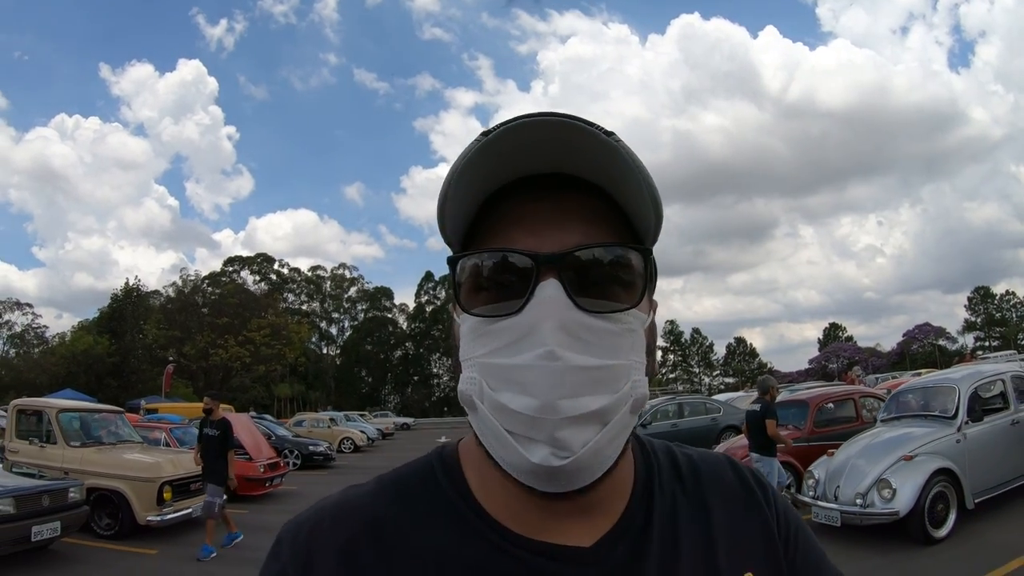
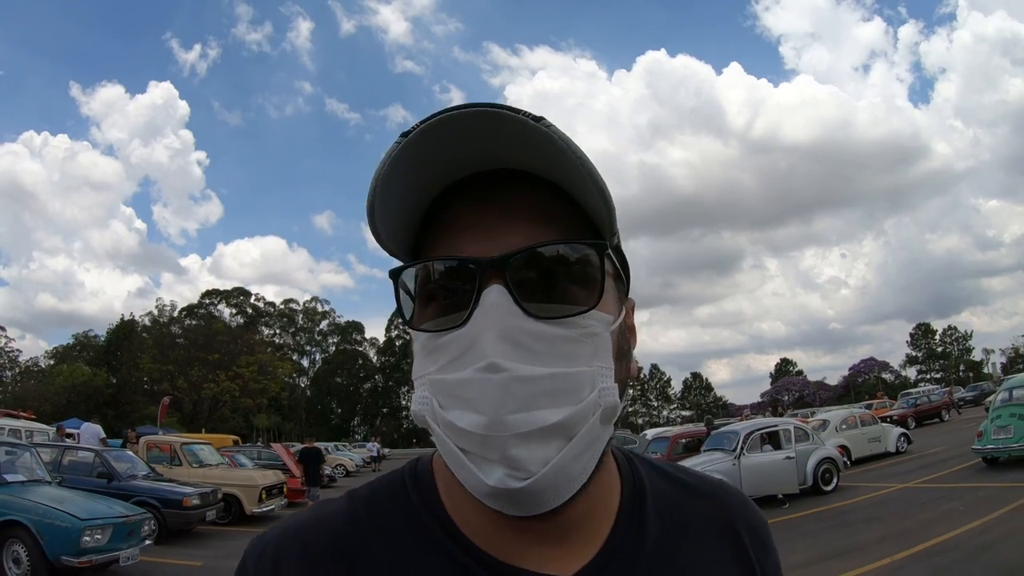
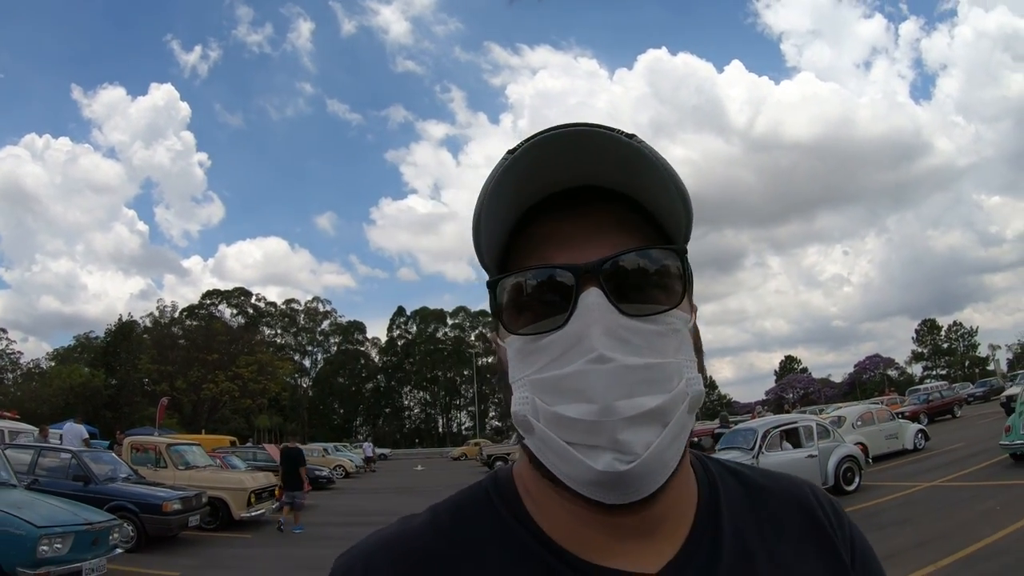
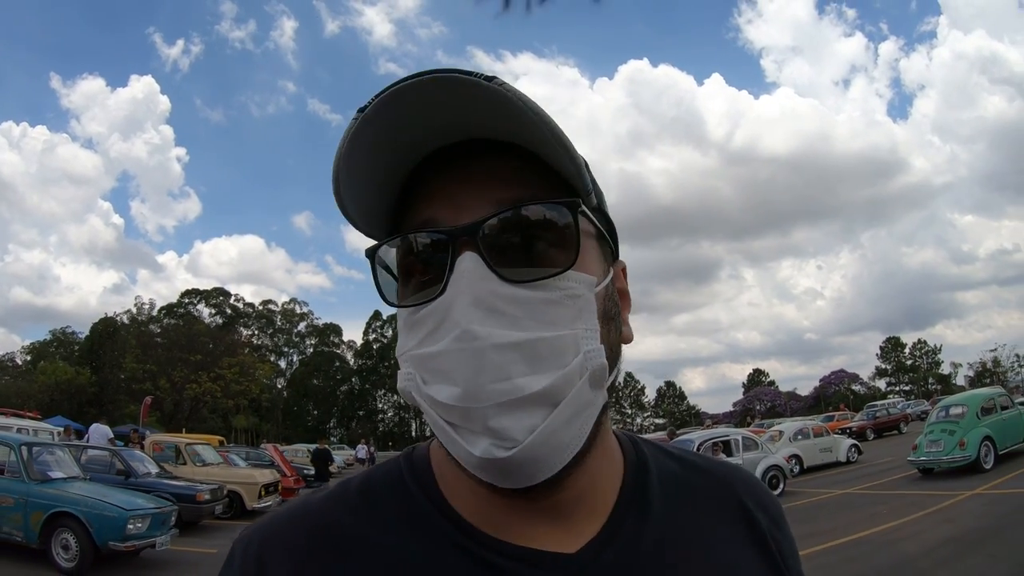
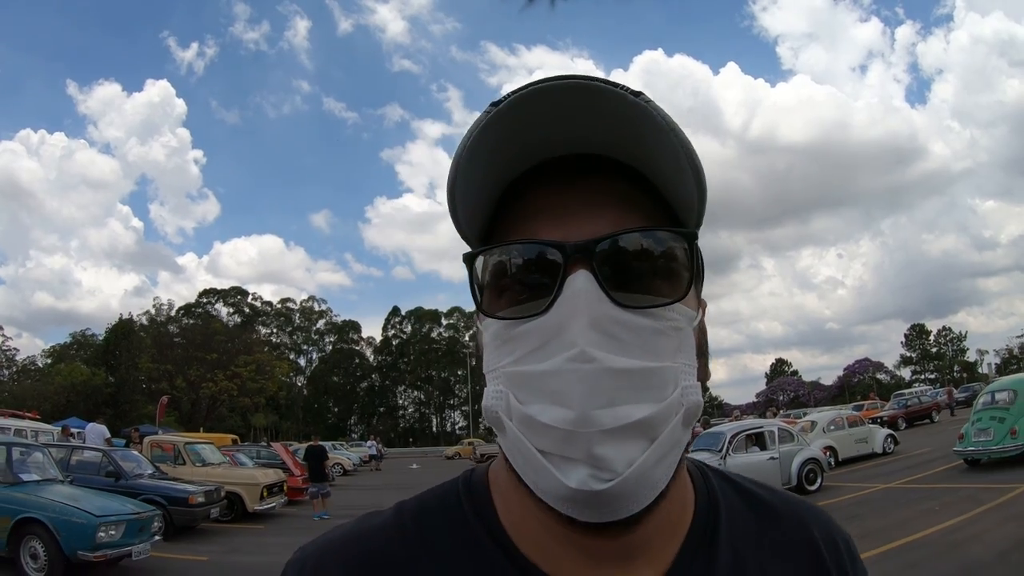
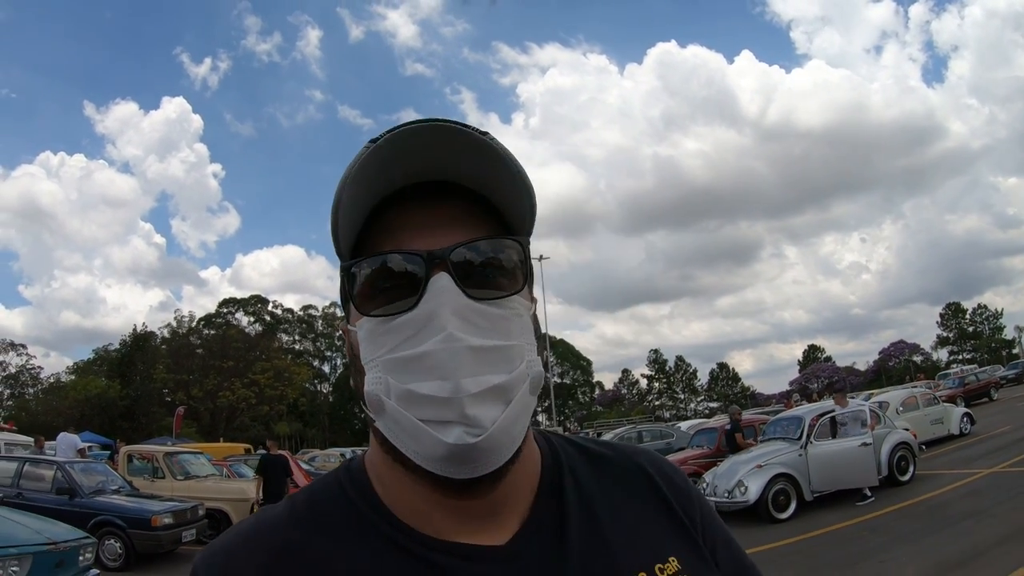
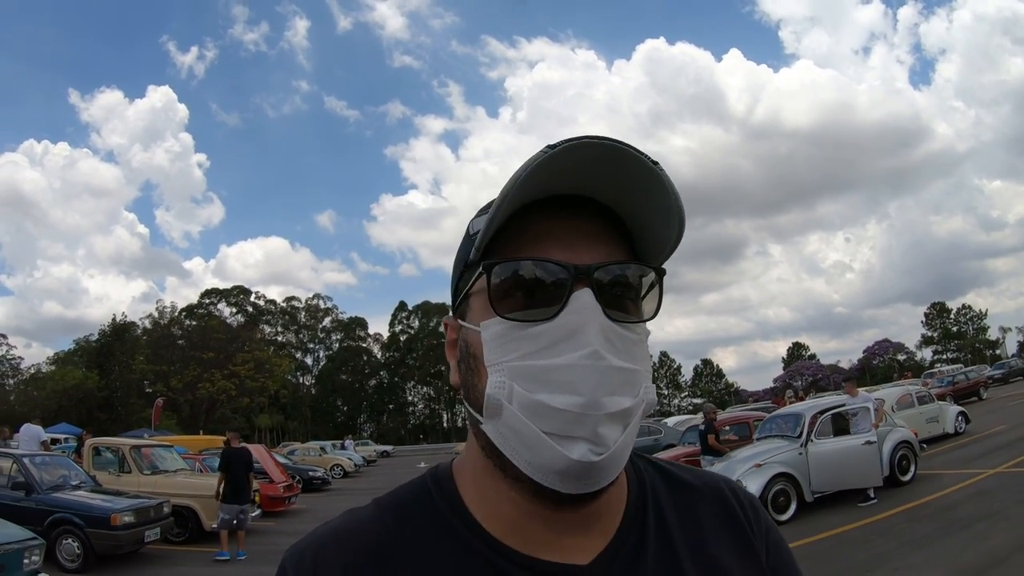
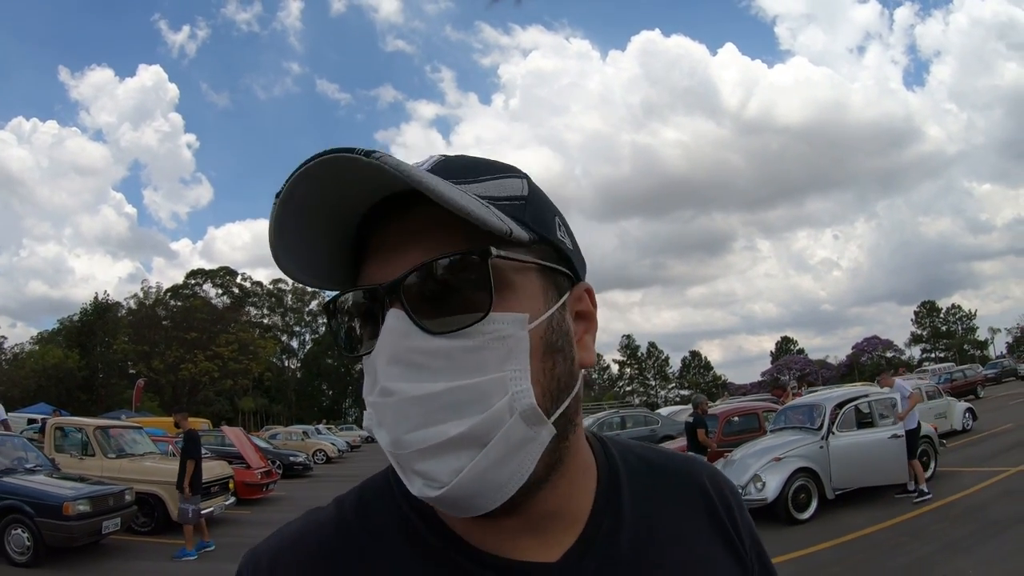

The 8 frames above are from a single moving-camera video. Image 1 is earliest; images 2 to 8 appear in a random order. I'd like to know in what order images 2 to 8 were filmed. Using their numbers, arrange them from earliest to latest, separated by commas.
8, 7, 6, 3, 2, 5, 4
